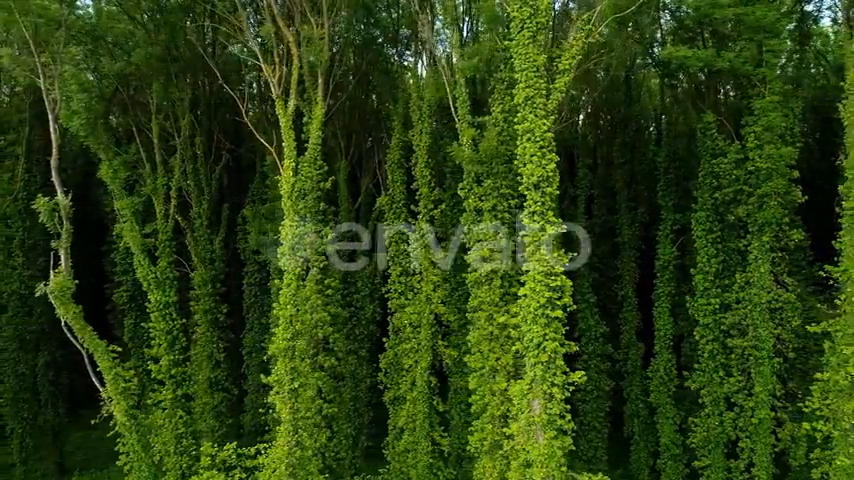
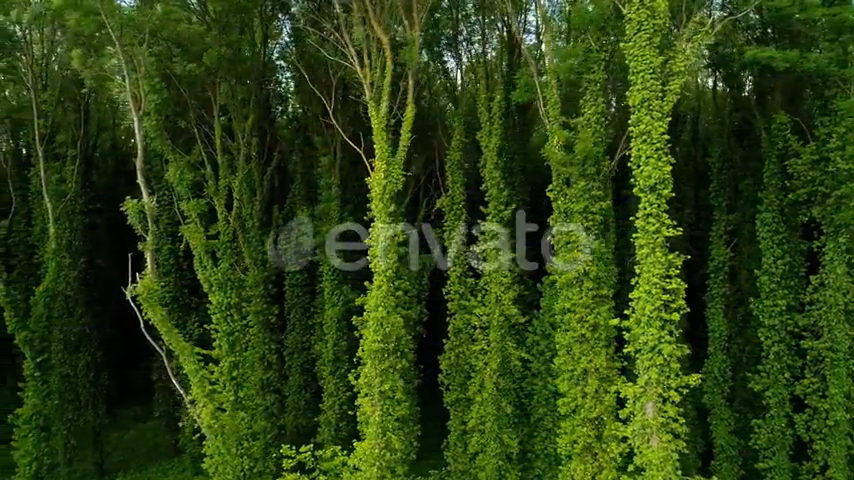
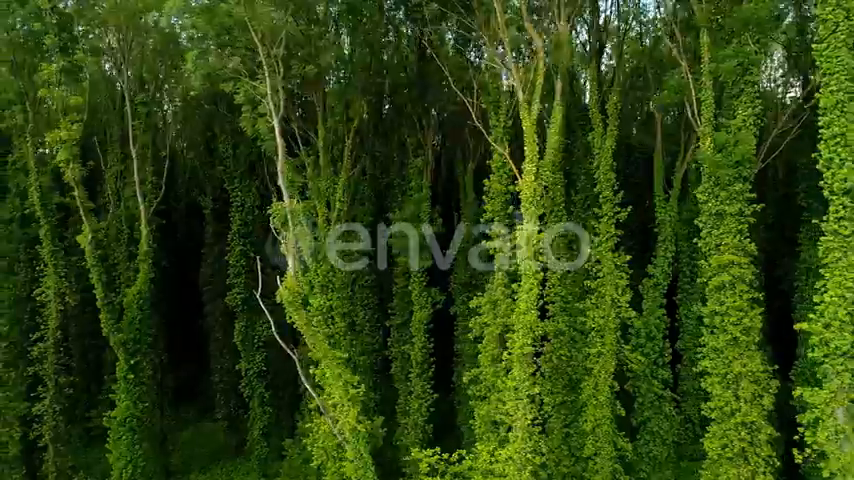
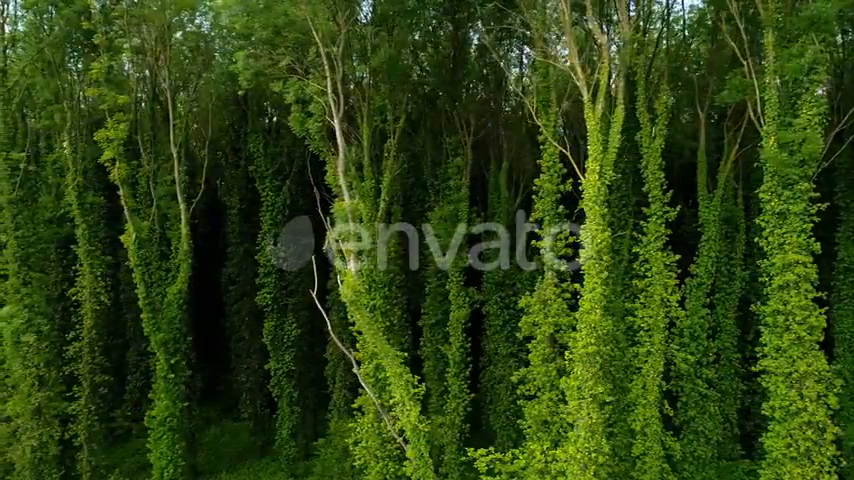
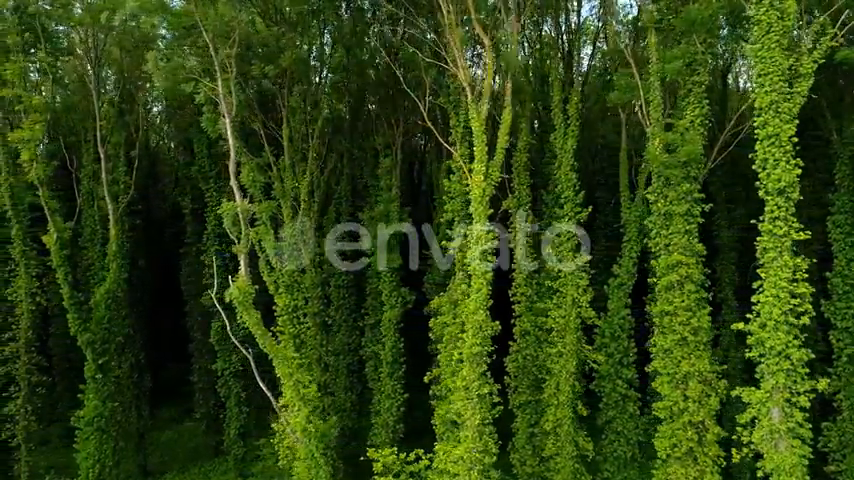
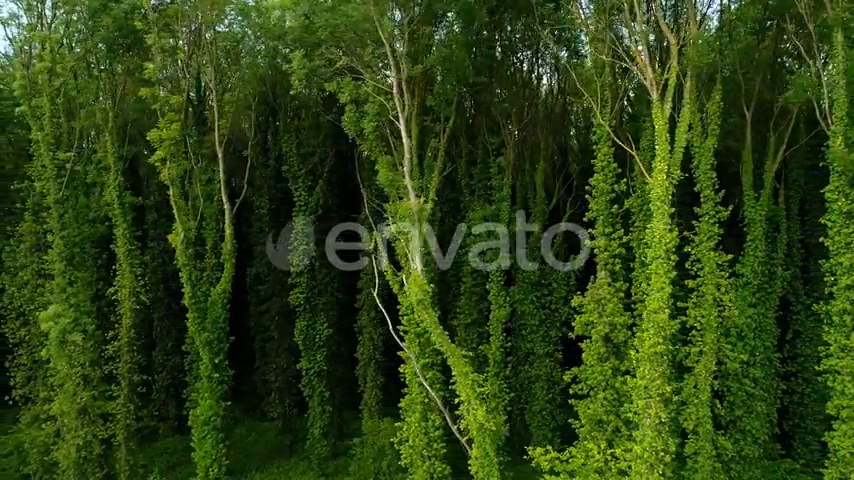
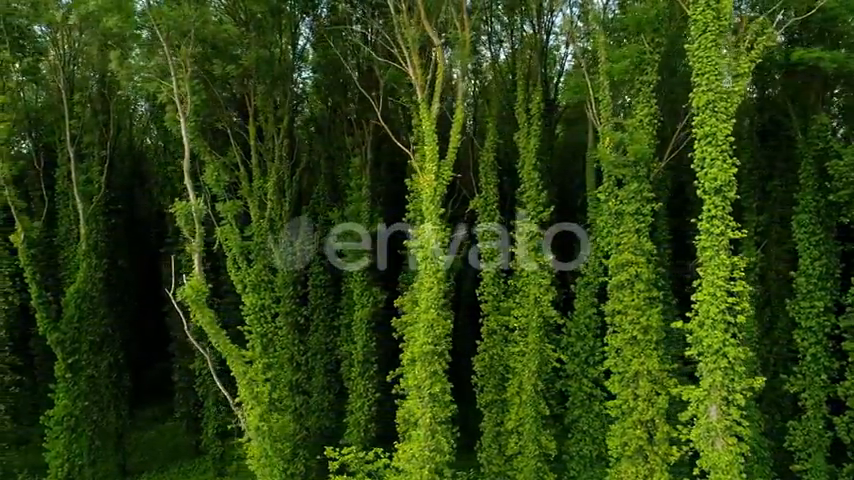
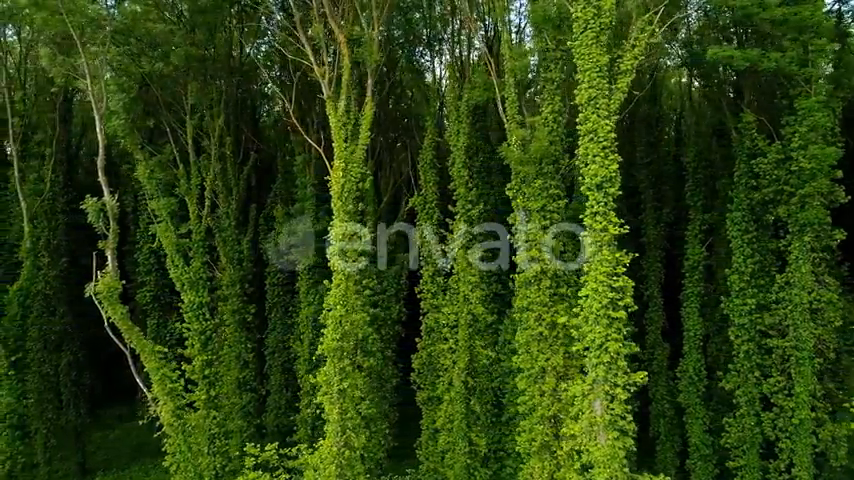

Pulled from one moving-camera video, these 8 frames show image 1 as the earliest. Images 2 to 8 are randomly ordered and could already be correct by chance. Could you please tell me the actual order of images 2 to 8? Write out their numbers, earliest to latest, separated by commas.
8, 2, 7, 5, 3, 4, 6
